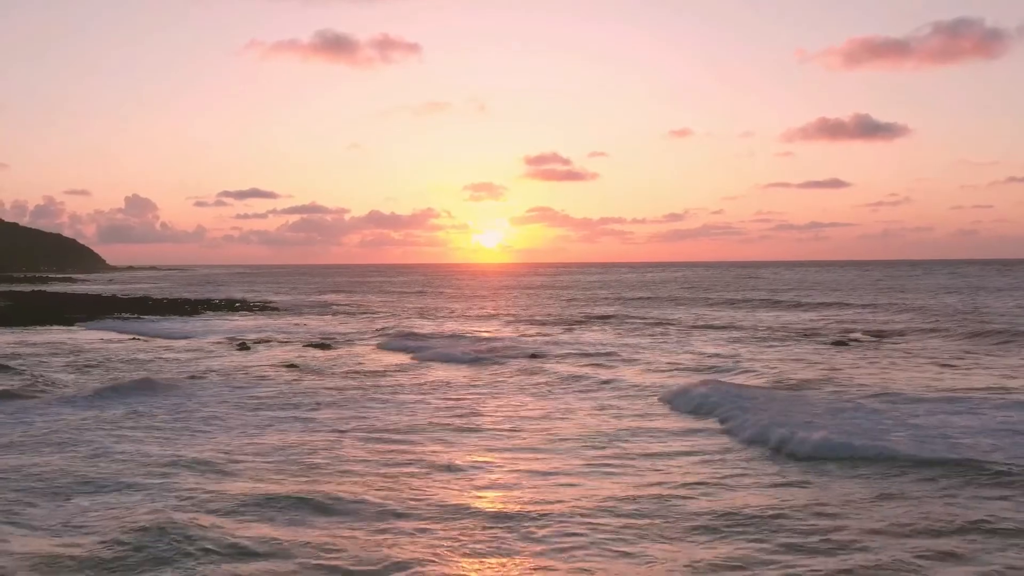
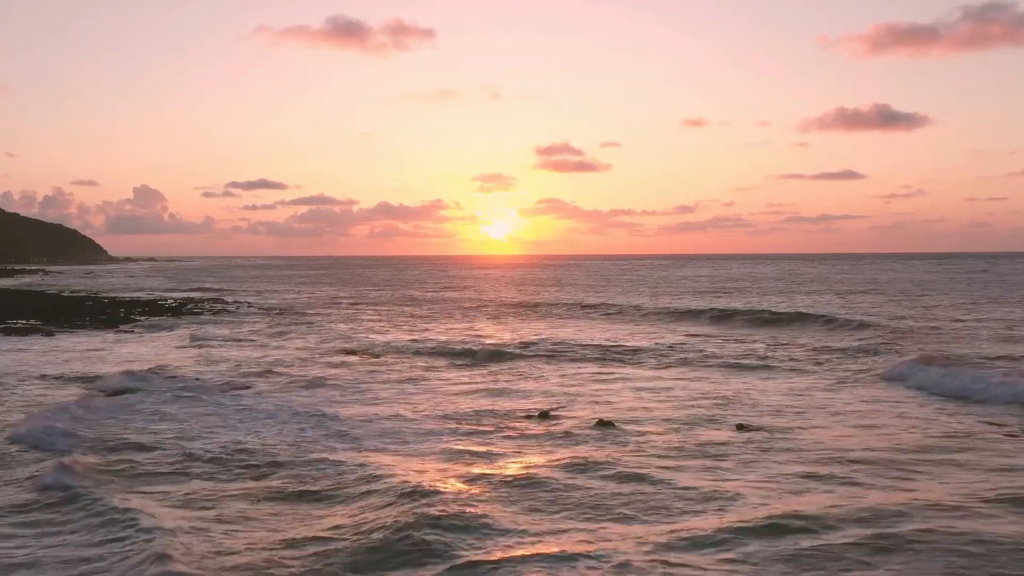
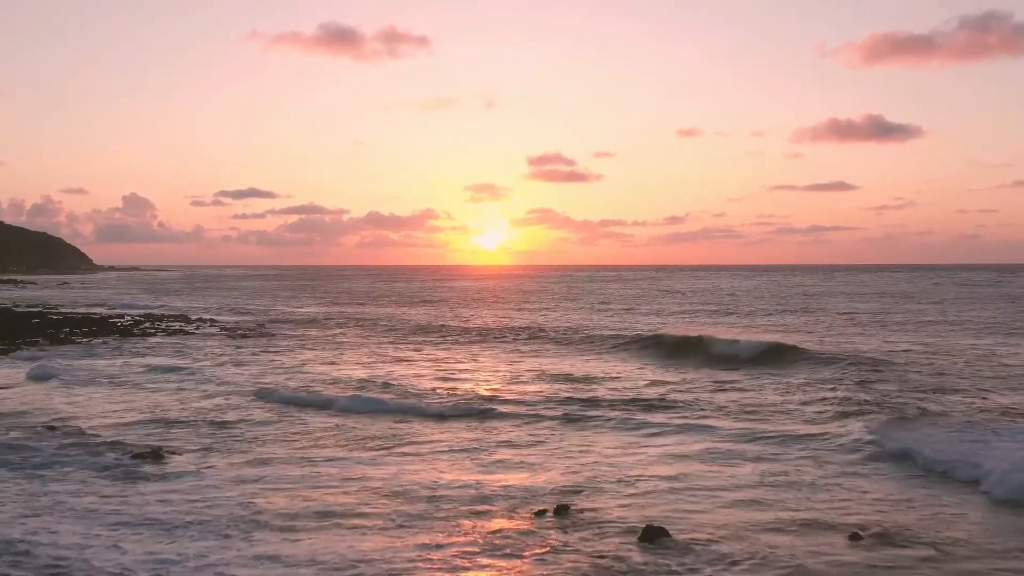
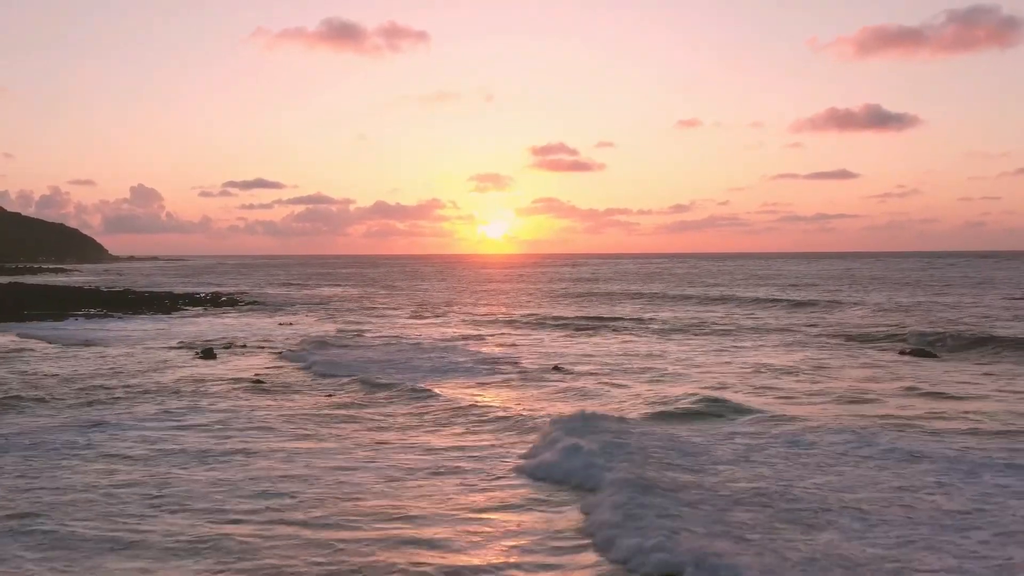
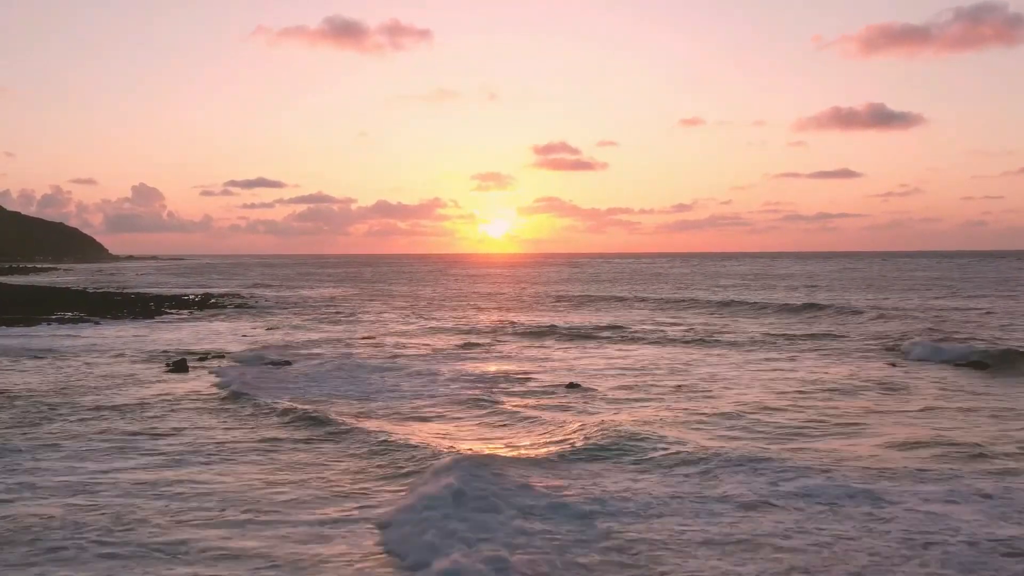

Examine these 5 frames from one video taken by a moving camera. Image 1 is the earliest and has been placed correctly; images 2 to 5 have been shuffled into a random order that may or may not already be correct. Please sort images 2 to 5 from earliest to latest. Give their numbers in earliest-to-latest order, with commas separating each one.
4, 5, 2, 3
